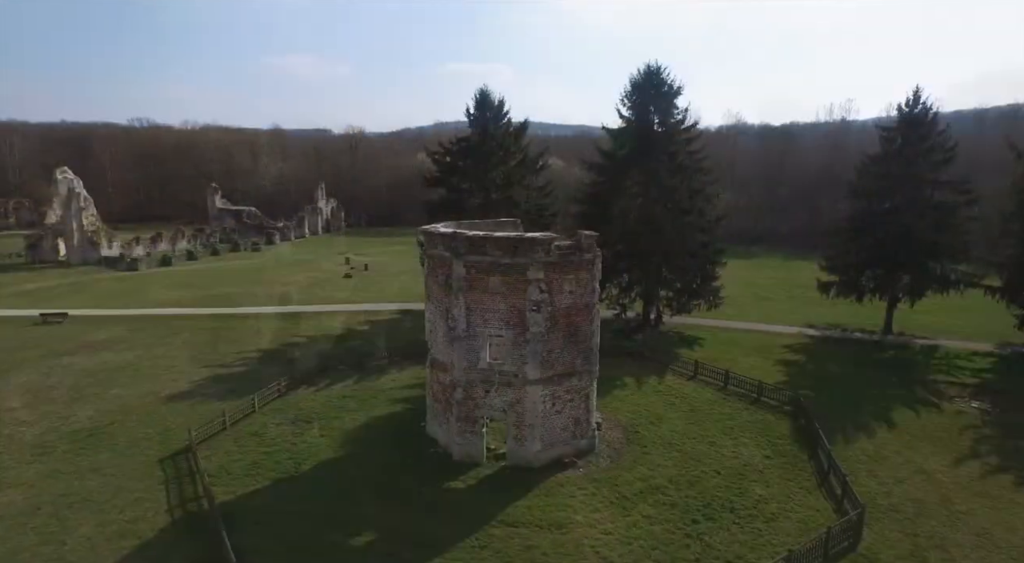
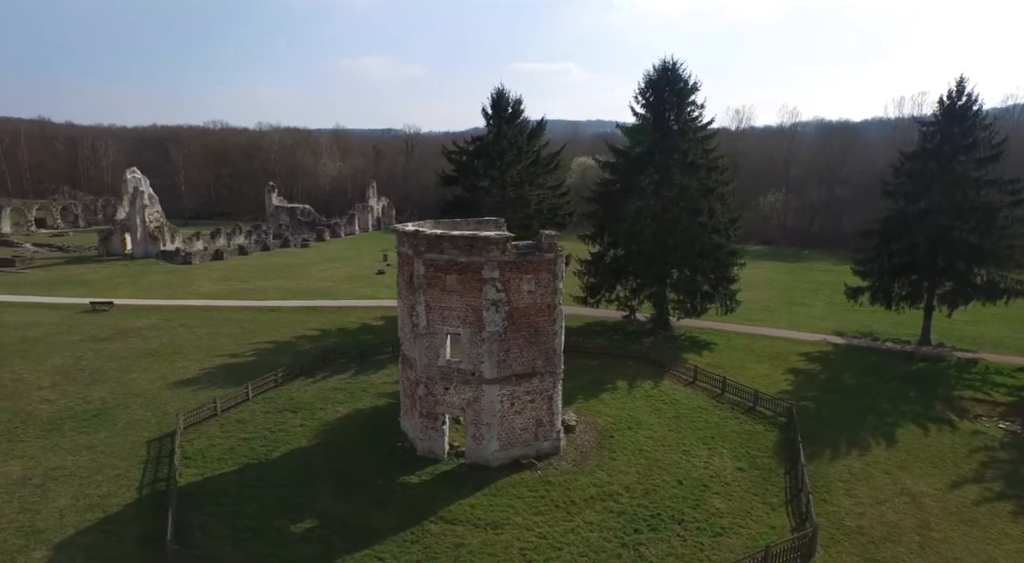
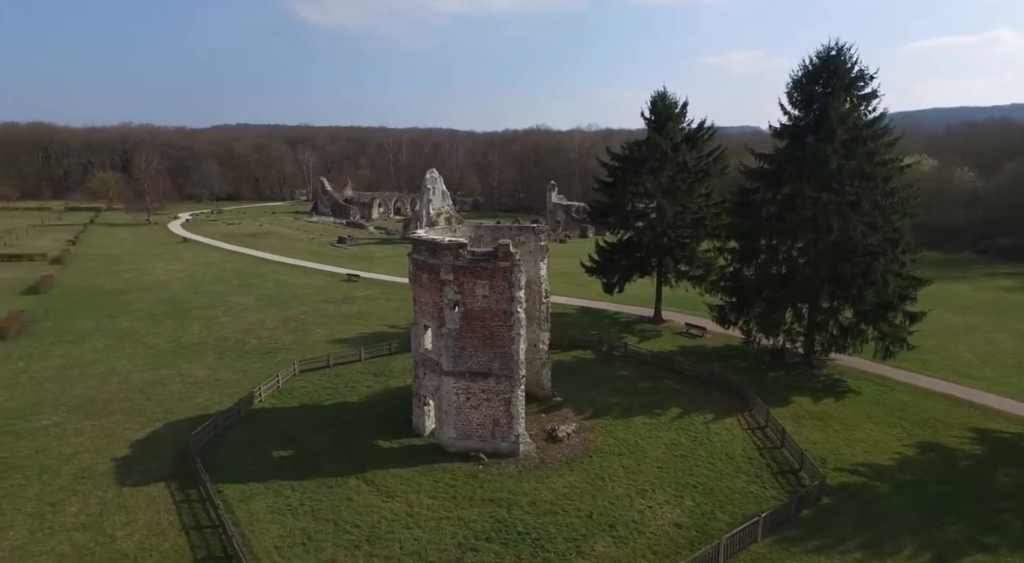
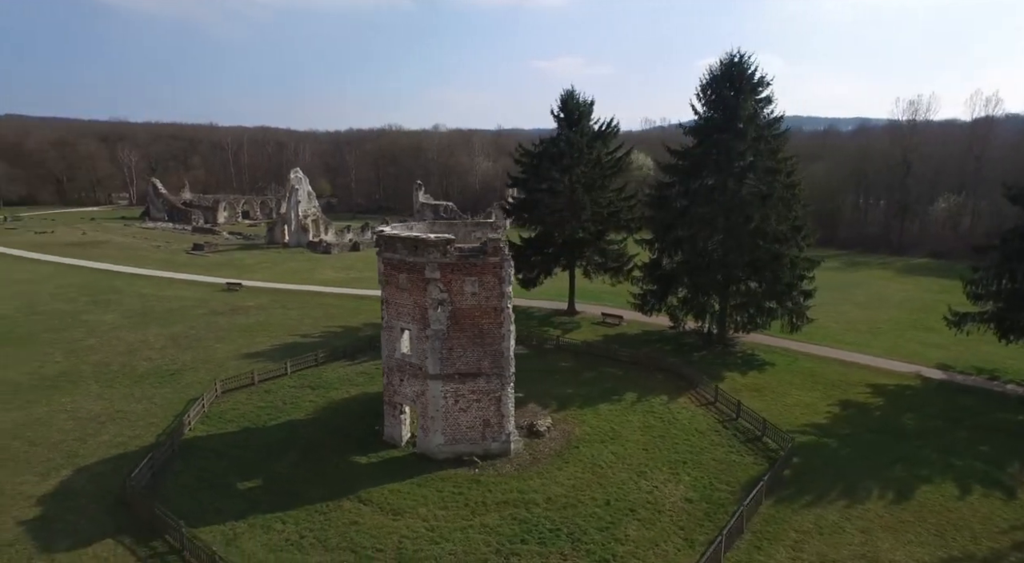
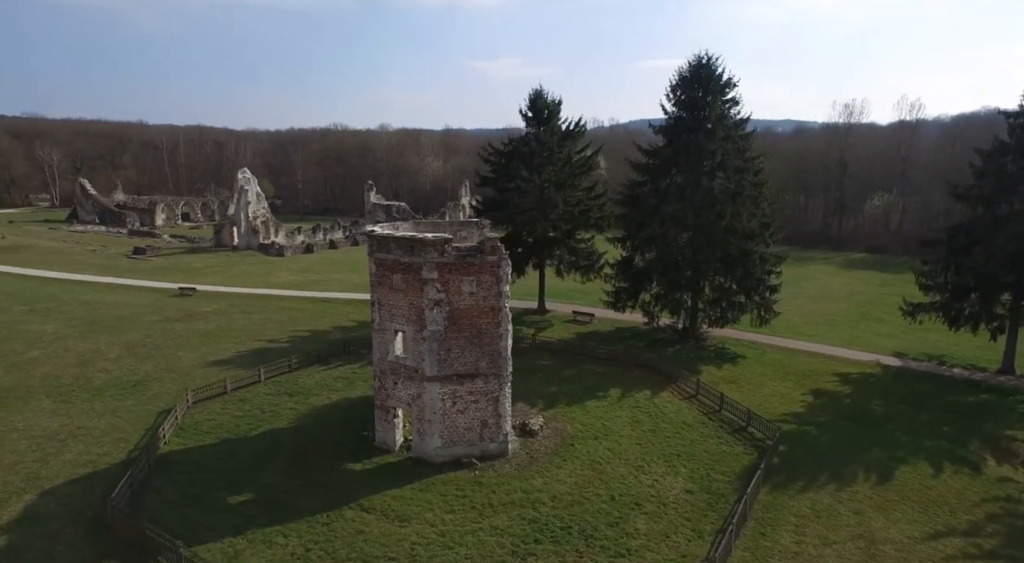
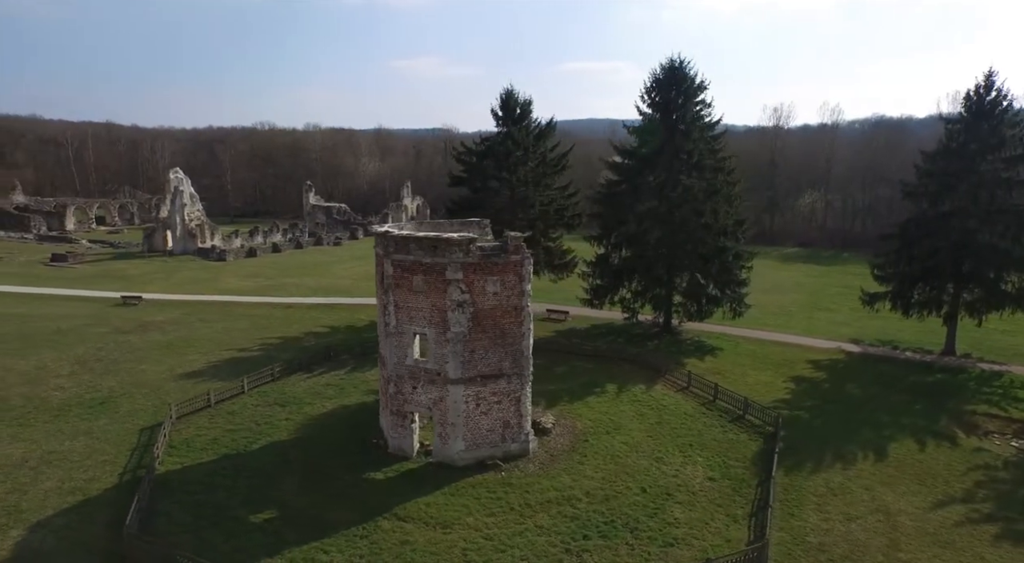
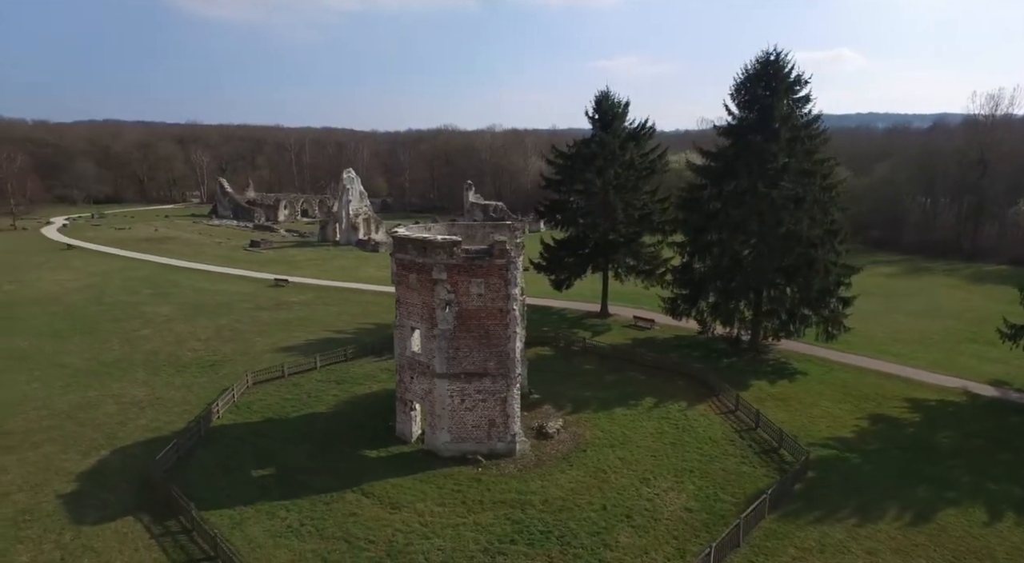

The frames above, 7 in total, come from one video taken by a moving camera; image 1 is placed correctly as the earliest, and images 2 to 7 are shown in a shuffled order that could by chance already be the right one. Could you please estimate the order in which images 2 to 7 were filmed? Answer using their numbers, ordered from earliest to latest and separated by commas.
2, 6, 5, 4, 7, 3
